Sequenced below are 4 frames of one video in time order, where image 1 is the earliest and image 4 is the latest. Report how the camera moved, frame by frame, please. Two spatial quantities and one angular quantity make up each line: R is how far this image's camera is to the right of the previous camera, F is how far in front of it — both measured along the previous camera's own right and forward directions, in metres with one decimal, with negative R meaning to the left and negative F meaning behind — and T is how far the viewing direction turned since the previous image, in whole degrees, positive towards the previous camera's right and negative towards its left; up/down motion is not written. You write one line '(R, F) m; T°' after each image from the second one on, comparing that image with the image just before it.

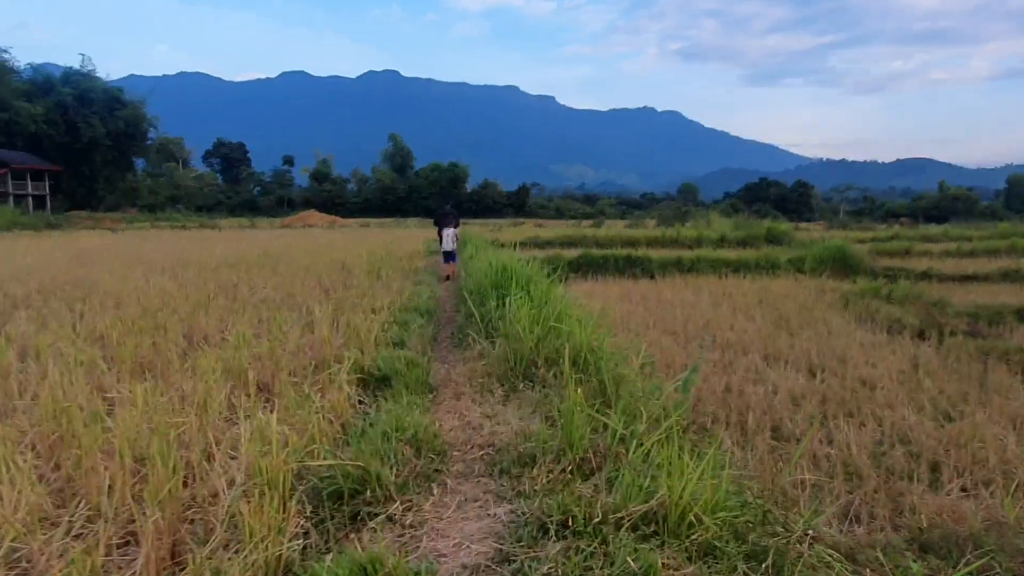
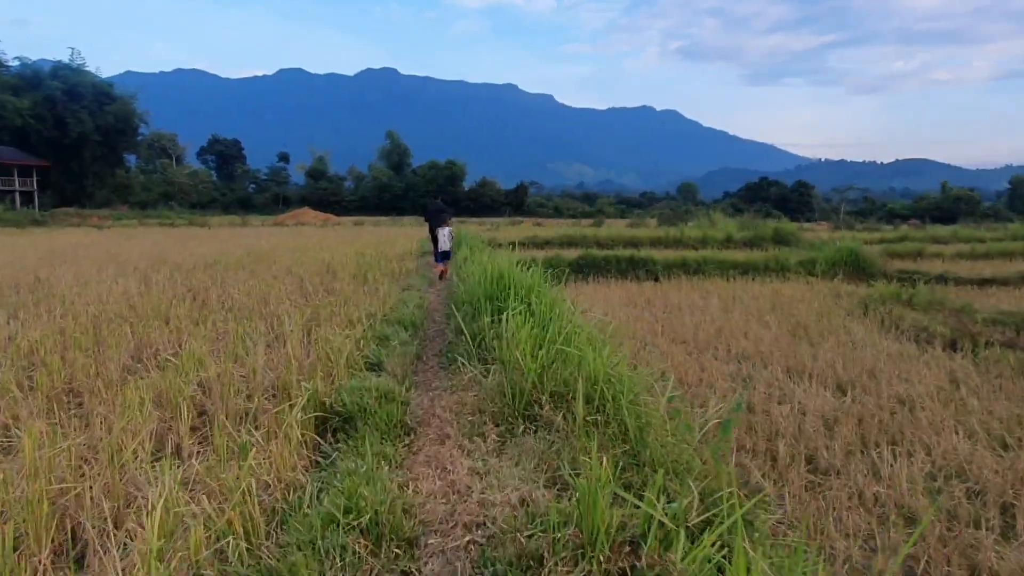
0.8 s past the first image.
(0.0, +0.5) m; 0°
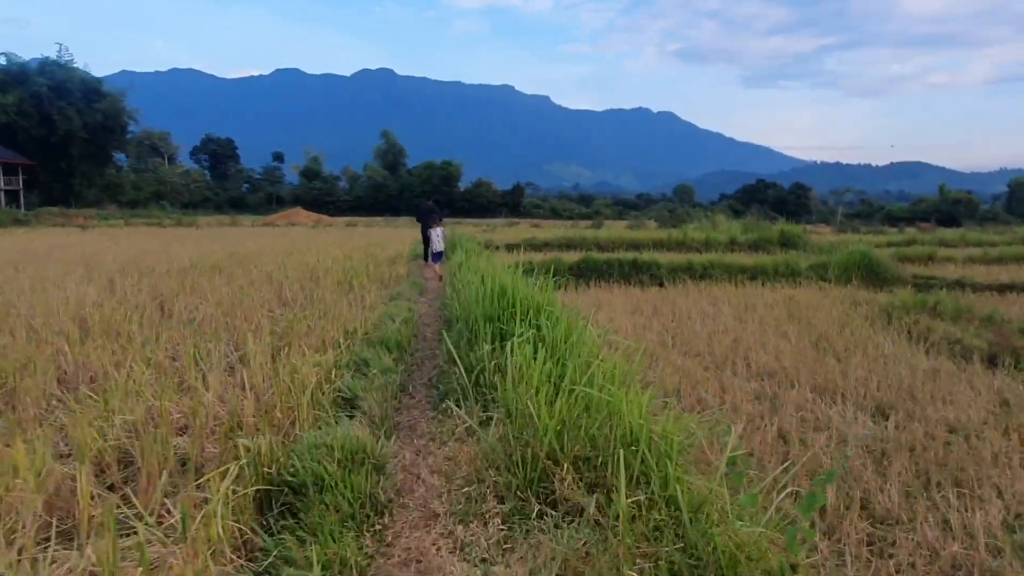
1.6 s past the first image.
(0.0, +0.5) m; 0°
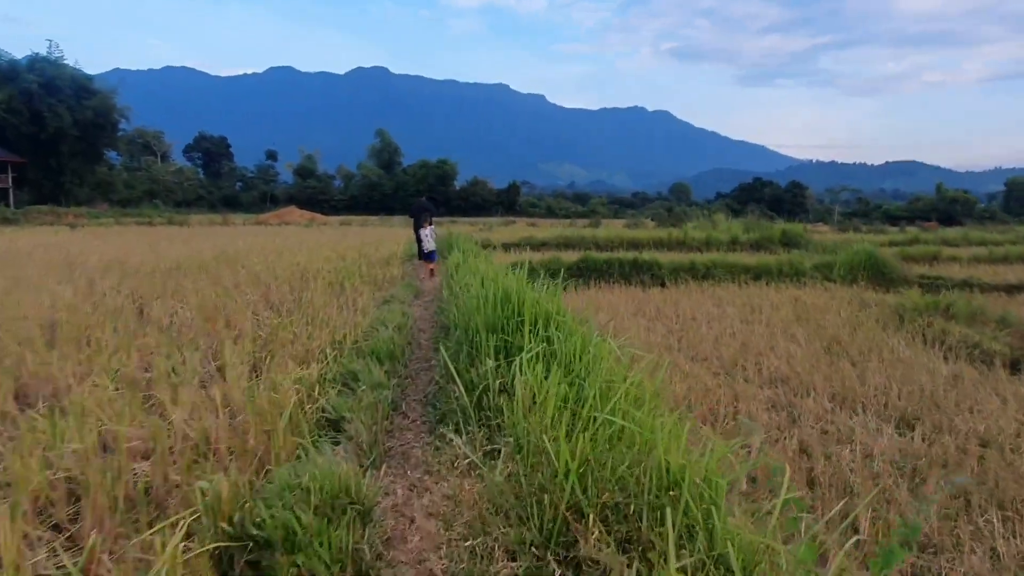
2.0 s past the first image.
(0.0, +0.3) m; 0°
